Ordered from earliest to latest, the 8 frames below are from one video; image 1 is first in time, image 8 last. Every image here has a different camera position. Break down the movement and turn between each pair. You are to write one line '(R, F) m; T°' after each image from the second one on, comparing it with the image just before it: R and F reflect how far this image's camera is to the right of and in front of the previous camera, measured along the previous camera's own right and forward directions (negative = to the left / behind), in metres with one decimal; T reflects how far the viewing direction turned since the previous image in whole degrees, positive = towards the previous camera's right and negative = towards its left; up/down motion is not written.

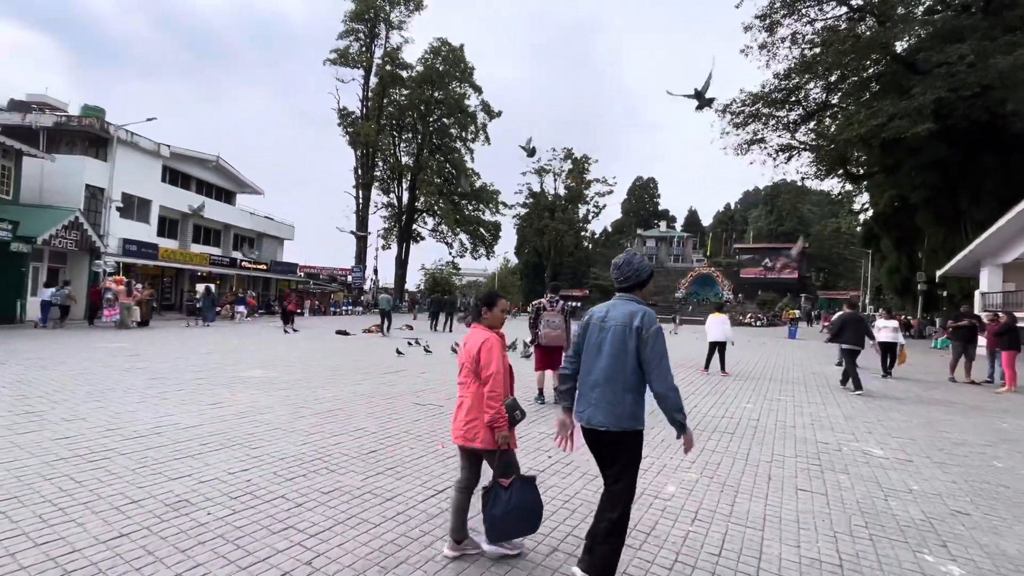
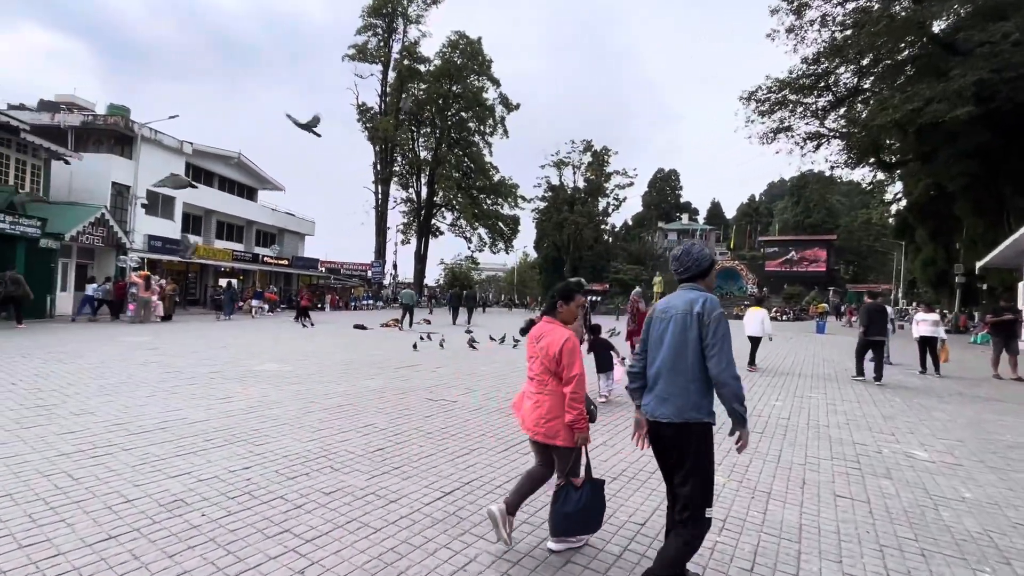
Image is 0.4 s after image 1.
(+0.1, +0.3) m; -2°
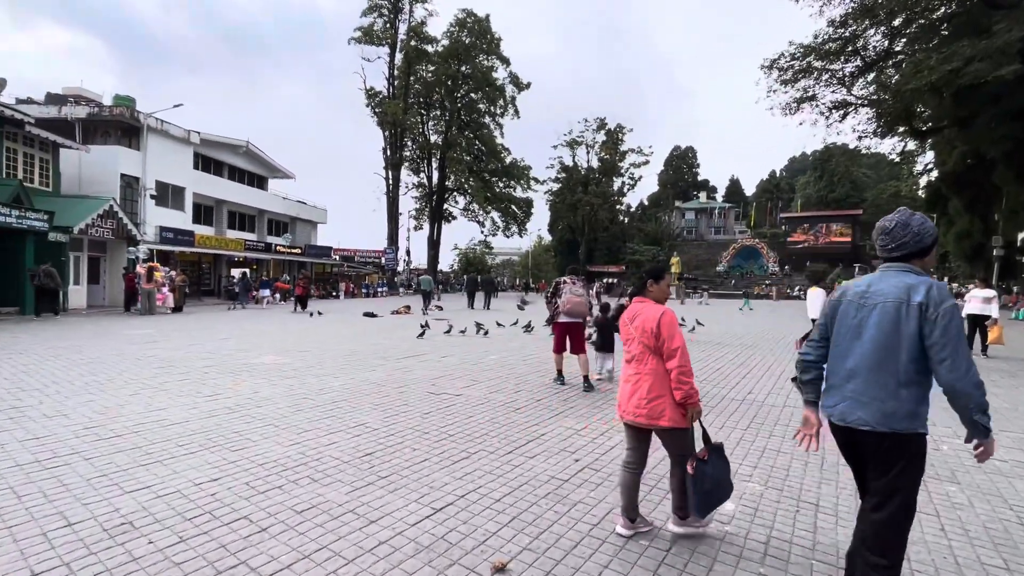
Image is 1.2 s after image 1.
(+0.1, +0.6) m; -2°
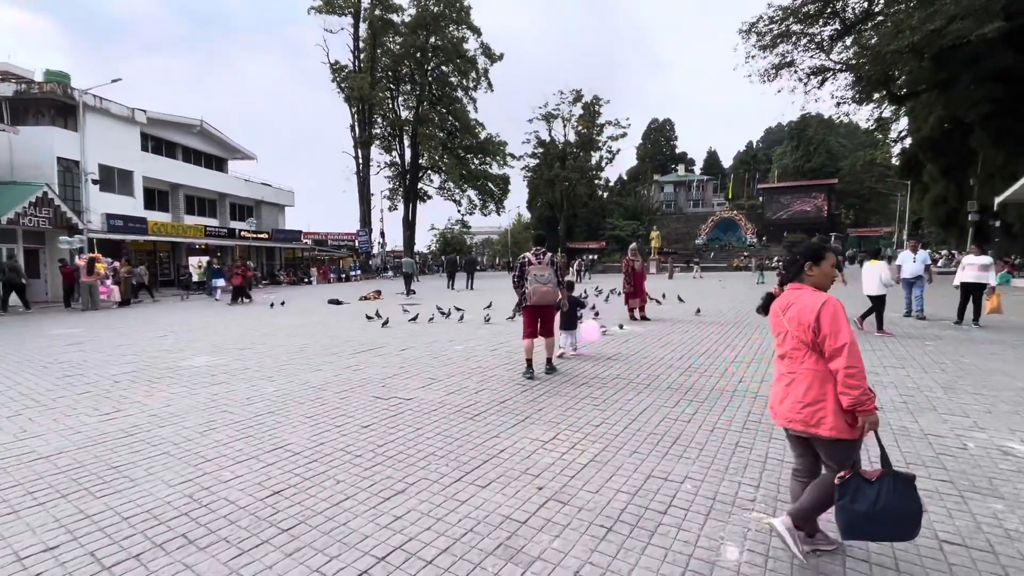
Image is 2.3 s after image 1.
(+0.3, +0.9) m; +2°
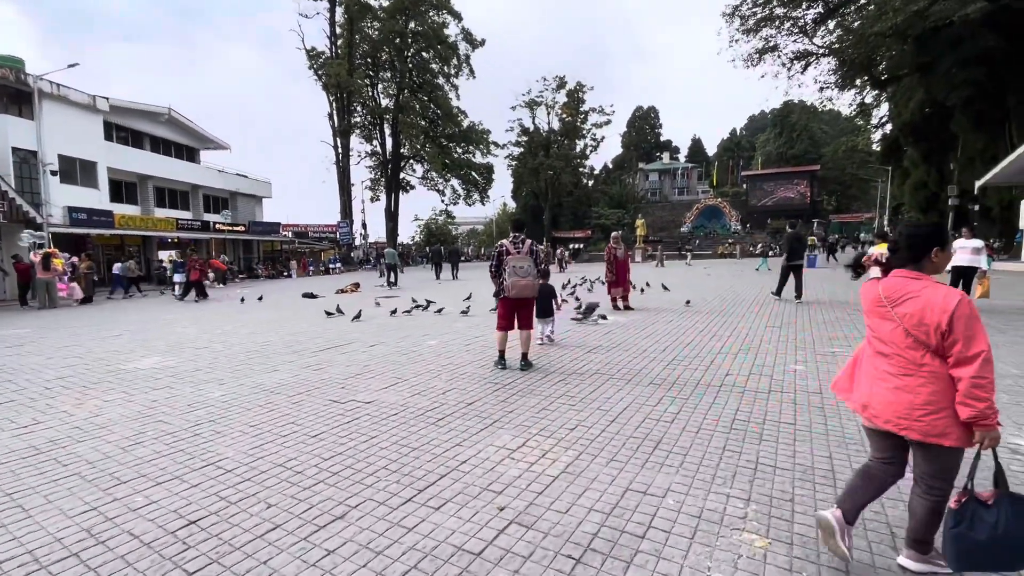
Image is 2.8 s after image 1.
(+0.2, +0.4) m; +2°
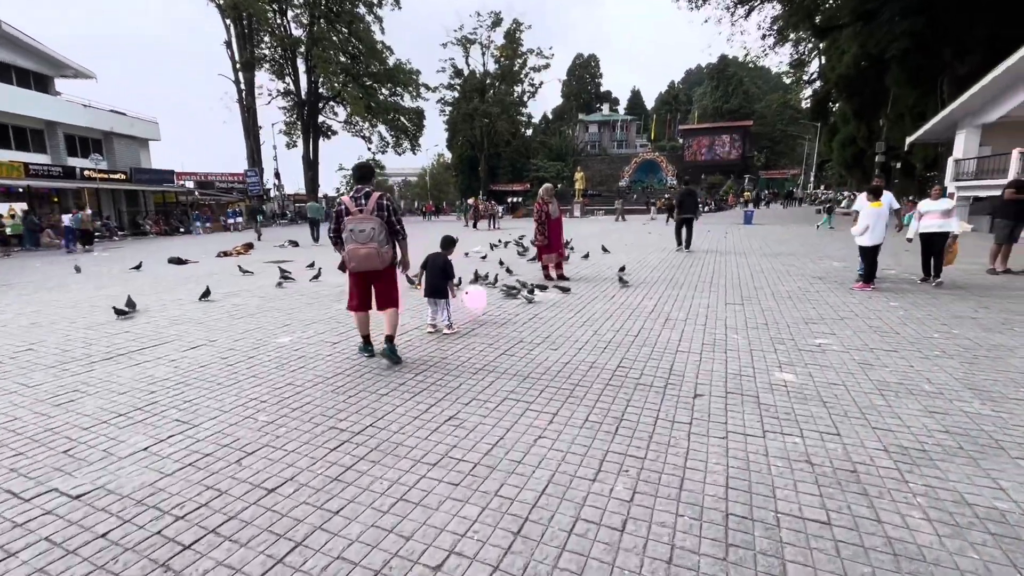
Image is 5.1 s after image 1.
(+0.6, +2.0) m; +7°
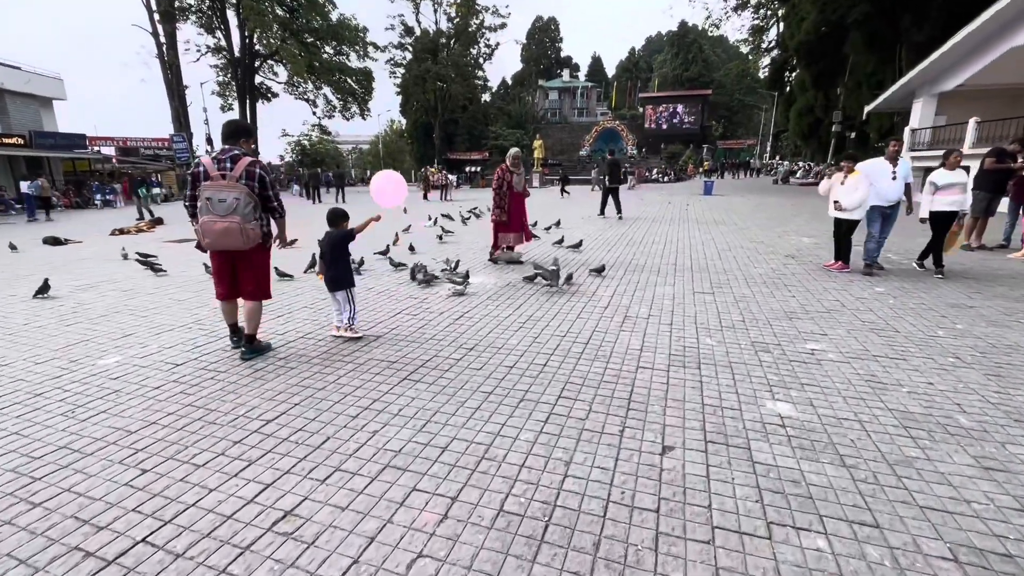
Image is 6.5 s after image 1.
(+0.4, +1.3) m; +4°
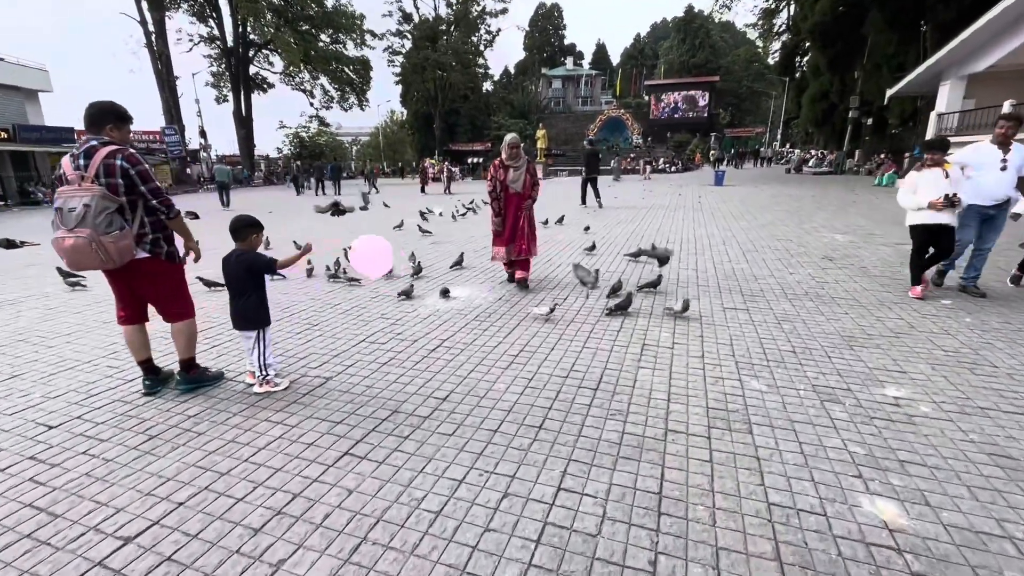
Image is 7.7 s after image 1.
(+0.1, +1.0) m; -1°
